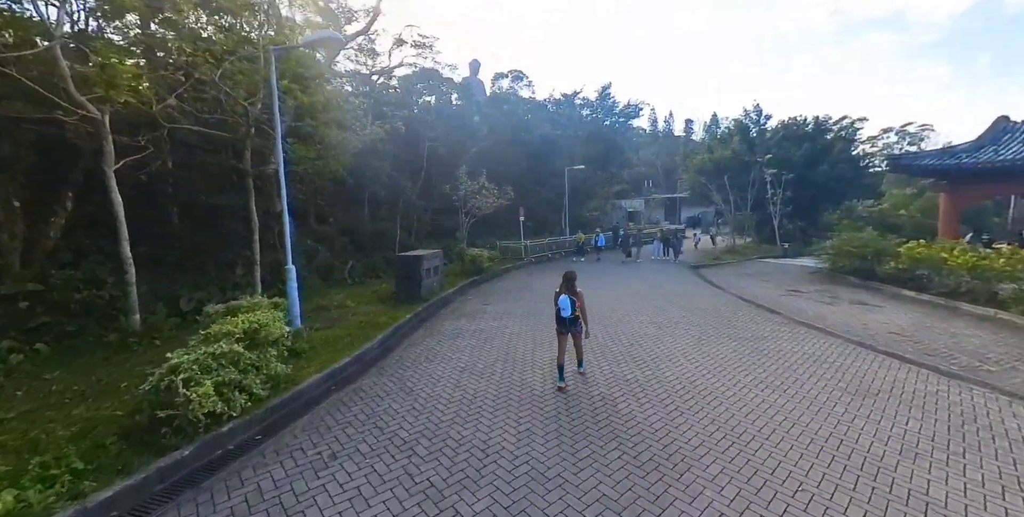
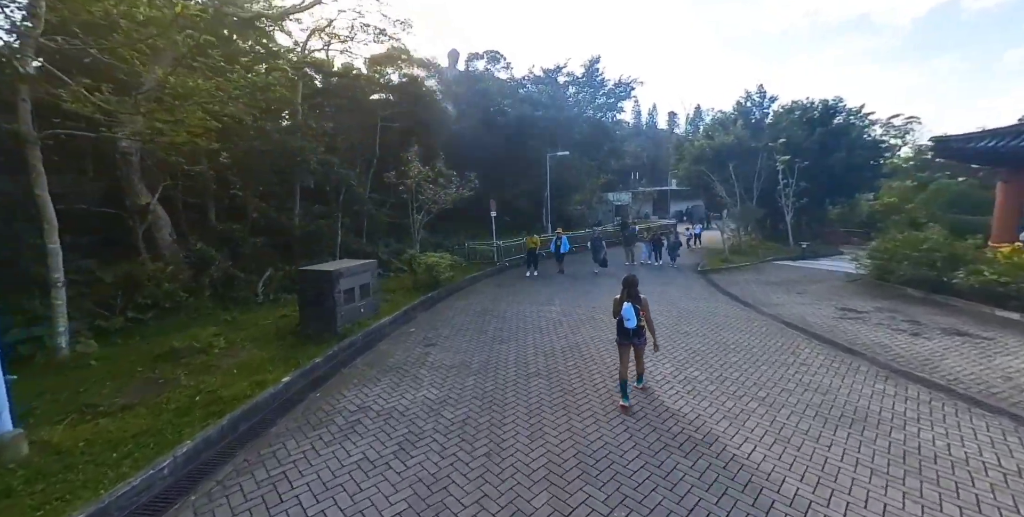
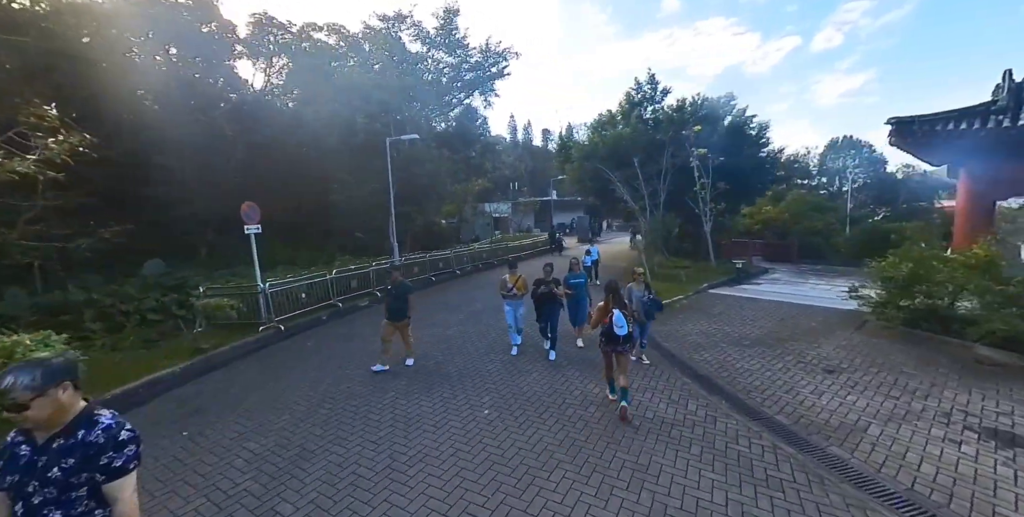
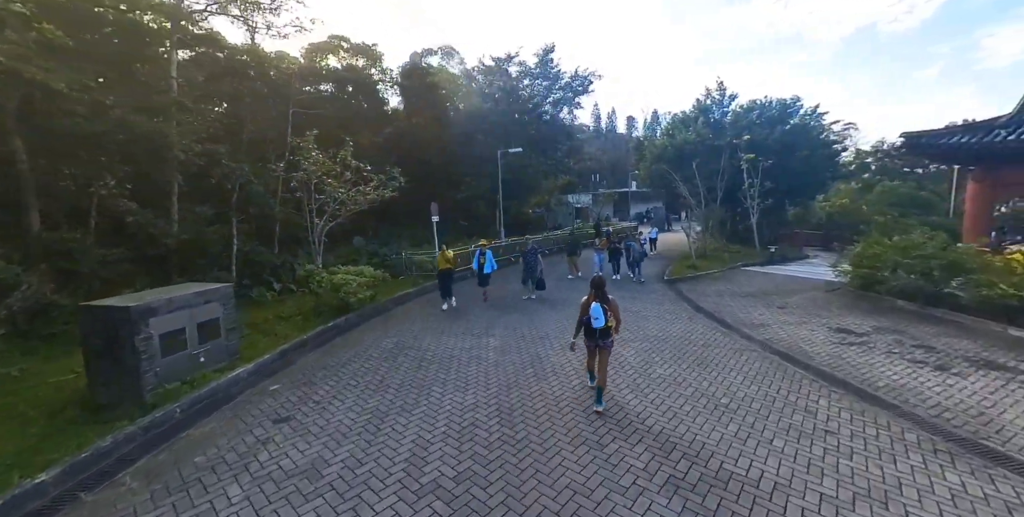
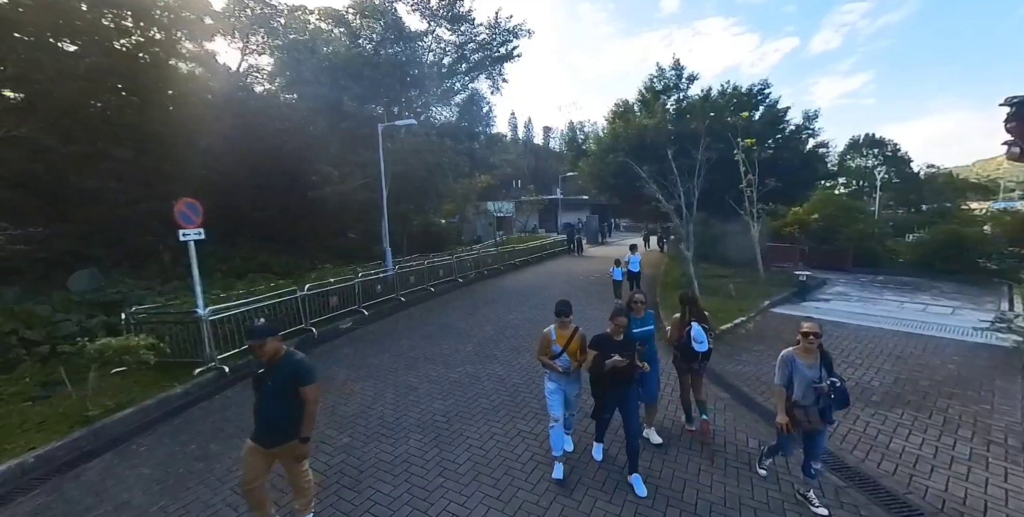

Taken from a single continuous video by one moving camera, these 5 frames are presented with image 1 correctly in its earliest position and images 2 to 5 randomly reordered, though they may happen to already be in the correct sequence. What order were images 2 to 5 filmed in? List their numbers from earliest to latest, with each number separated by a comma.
2, 4, 3, 5
